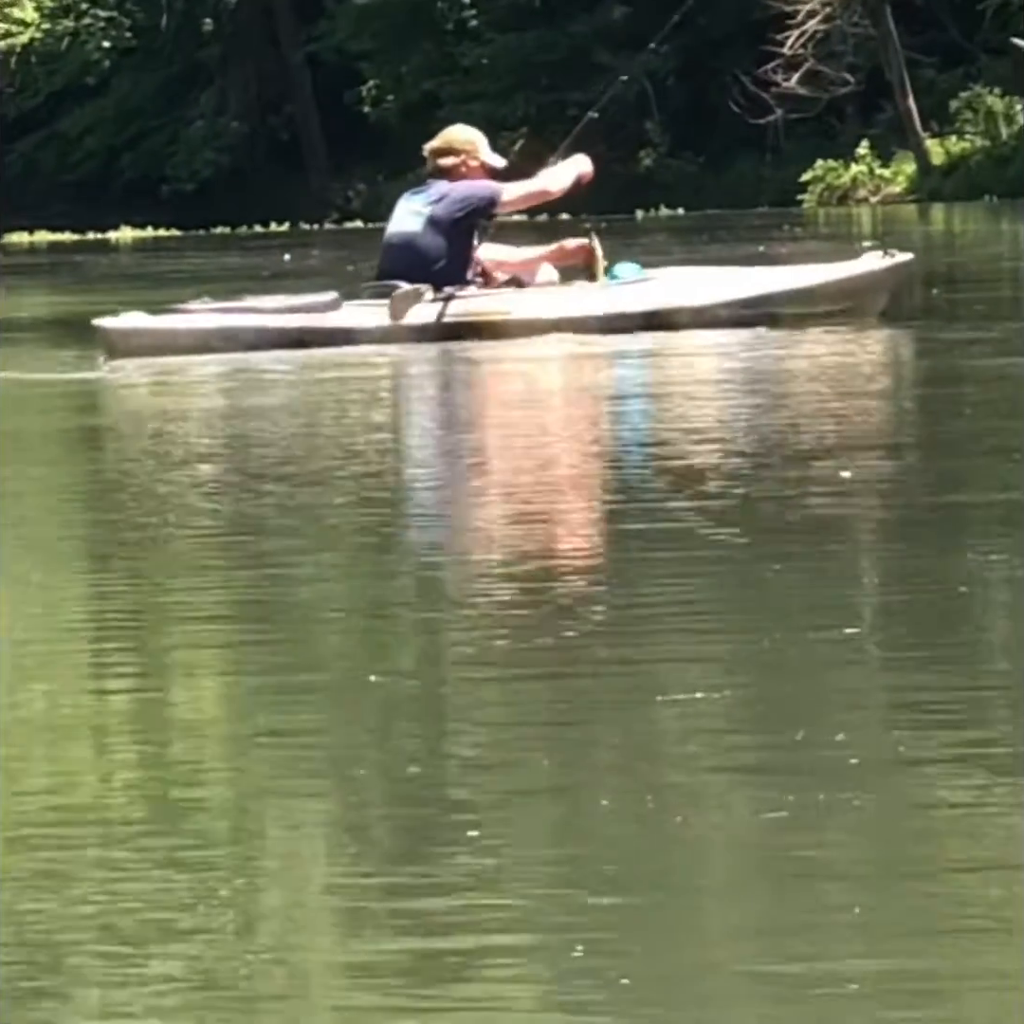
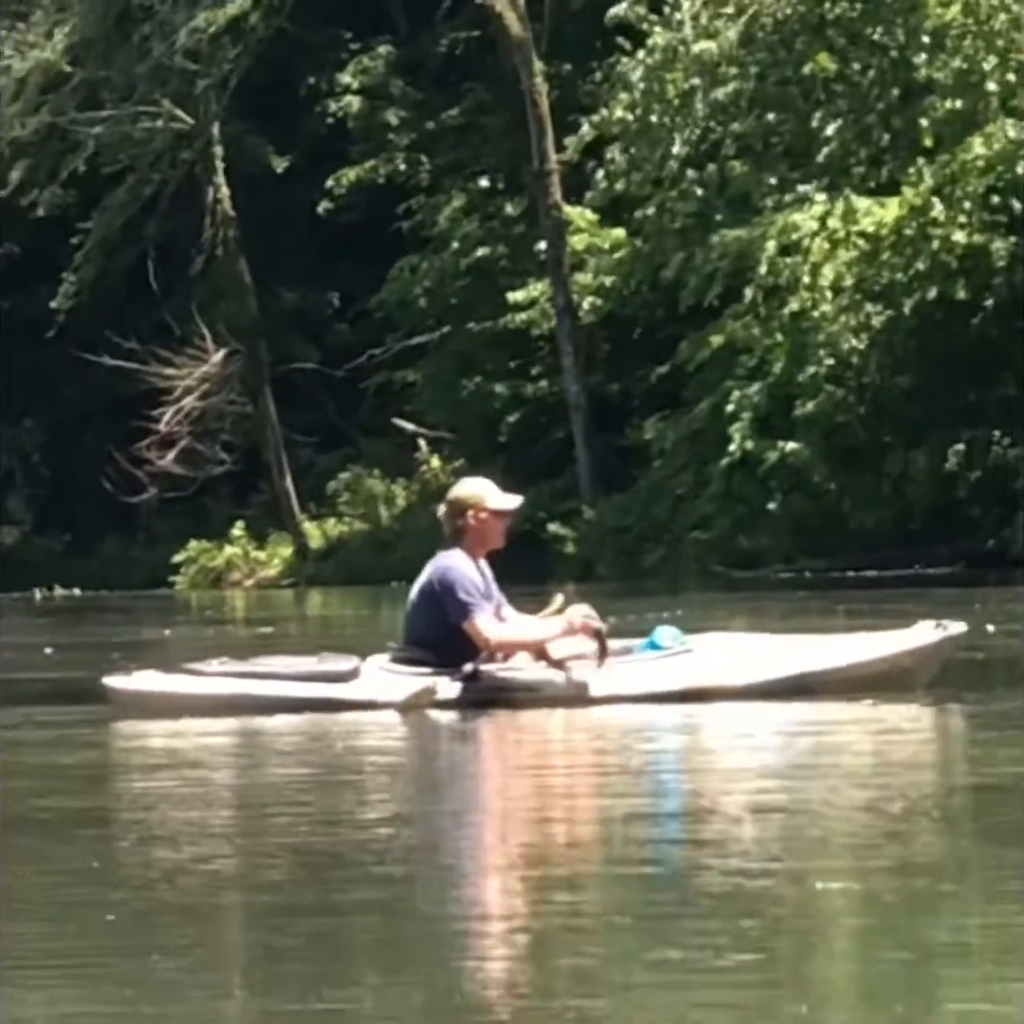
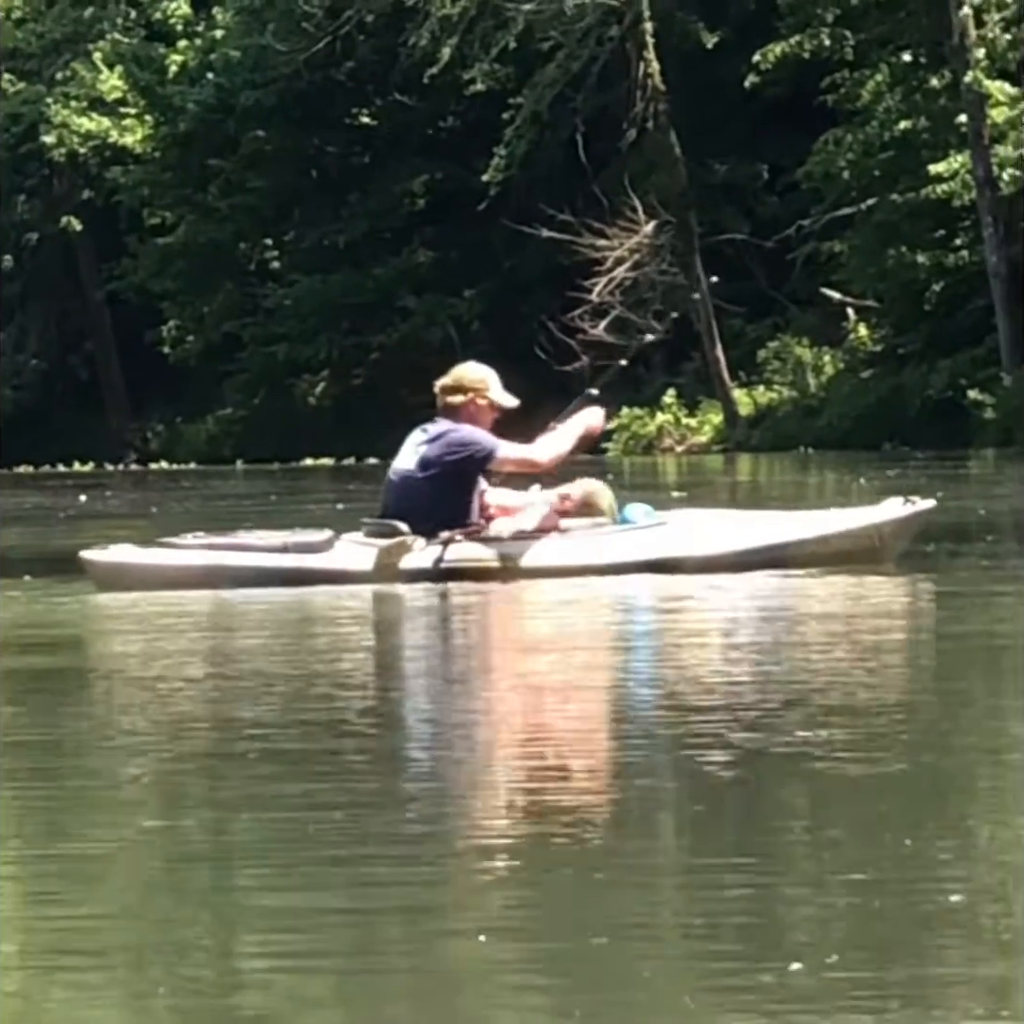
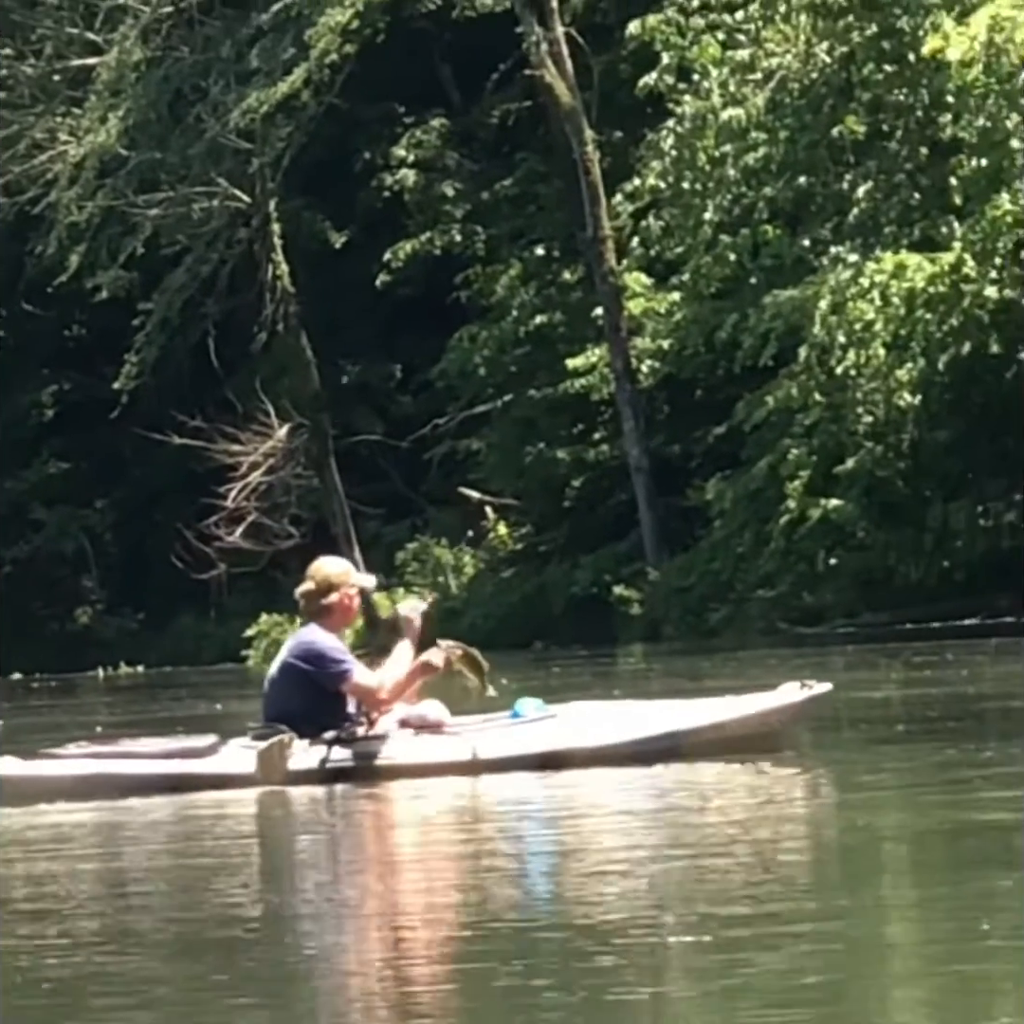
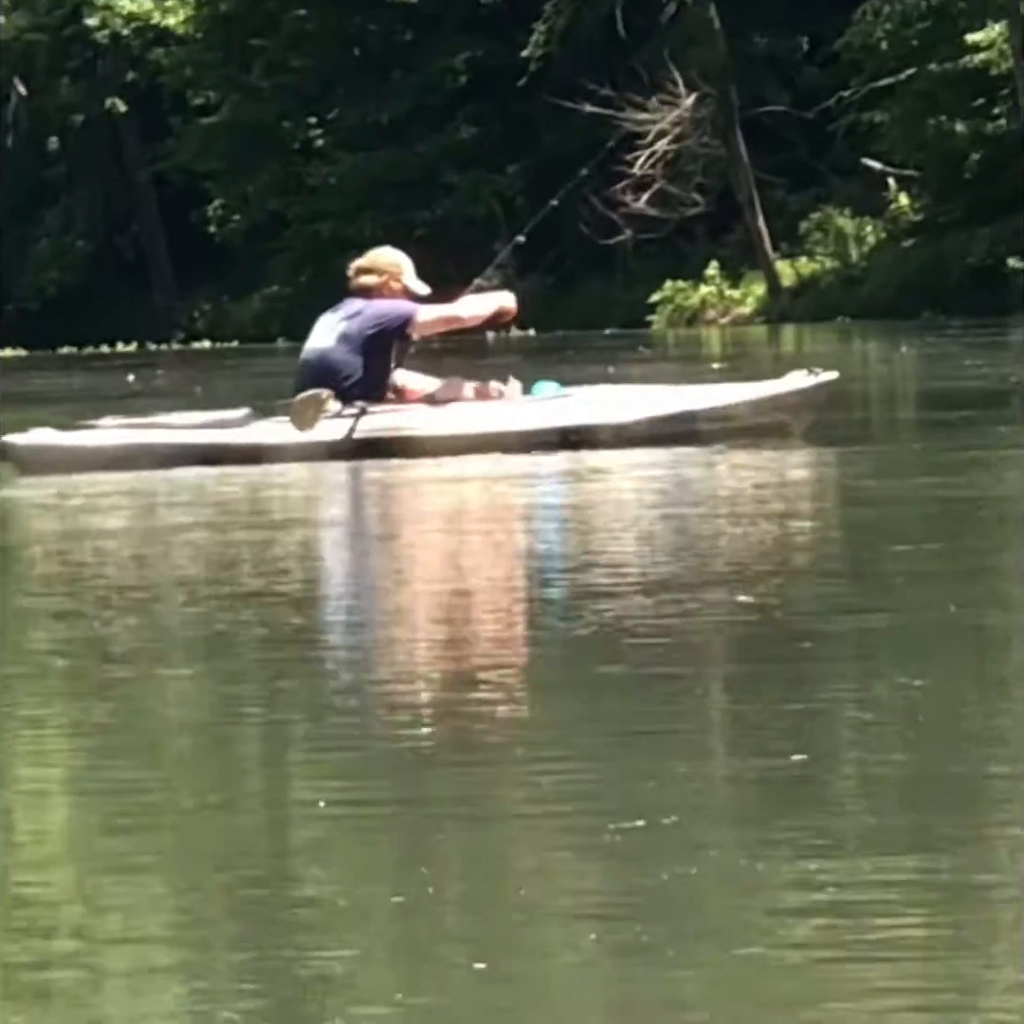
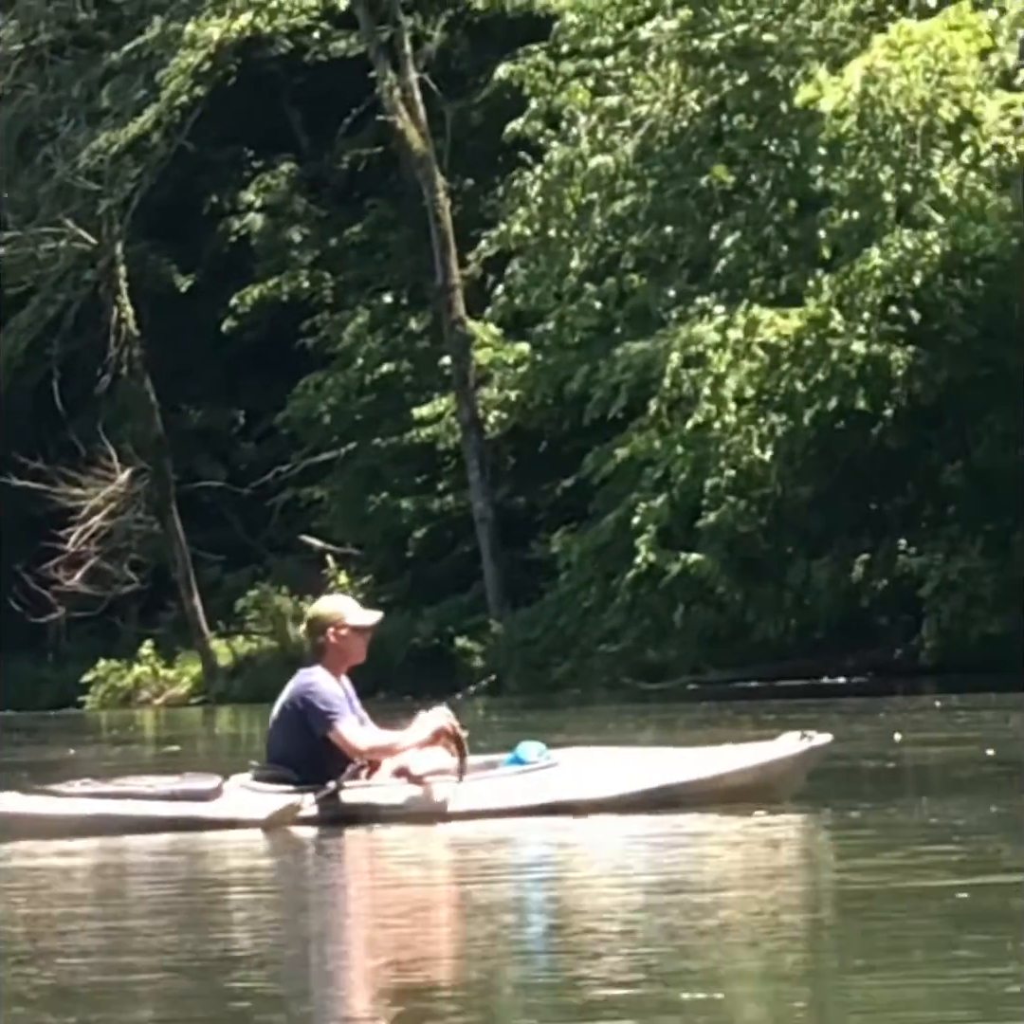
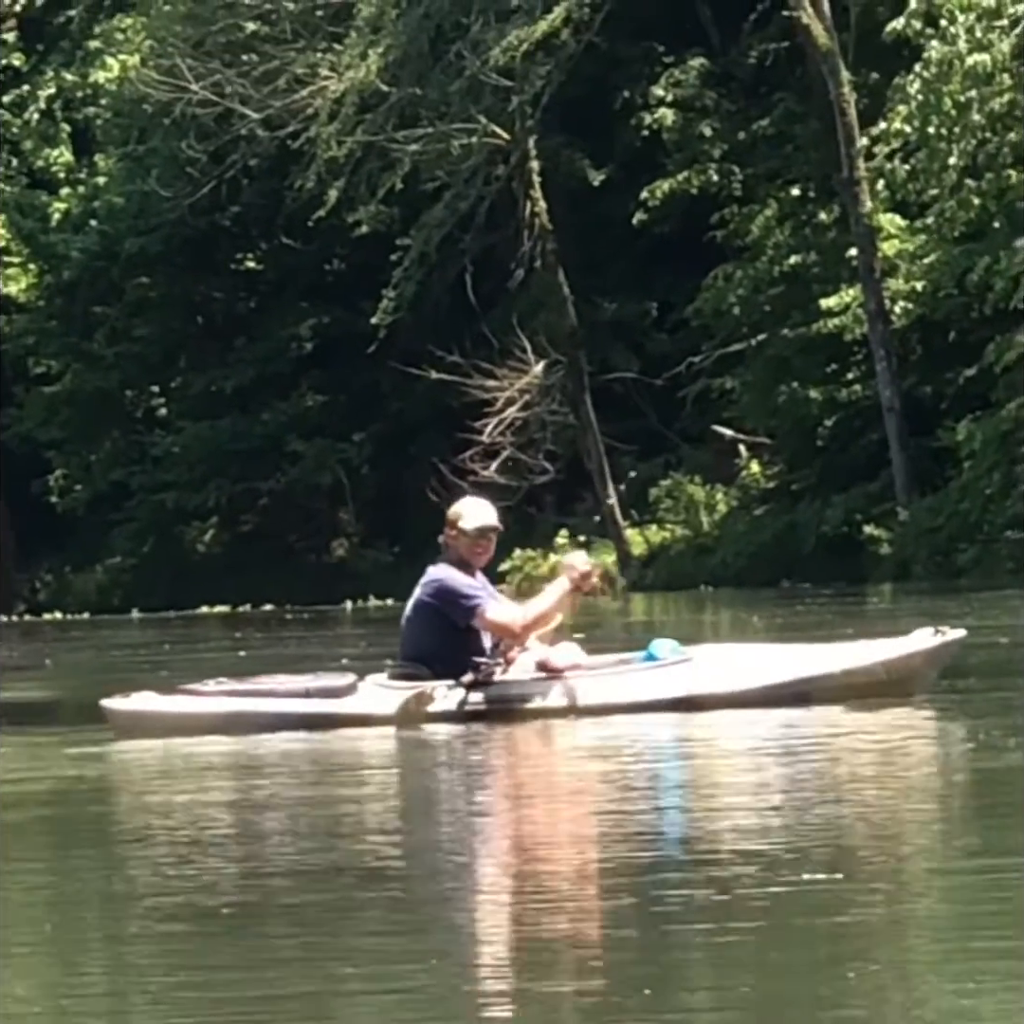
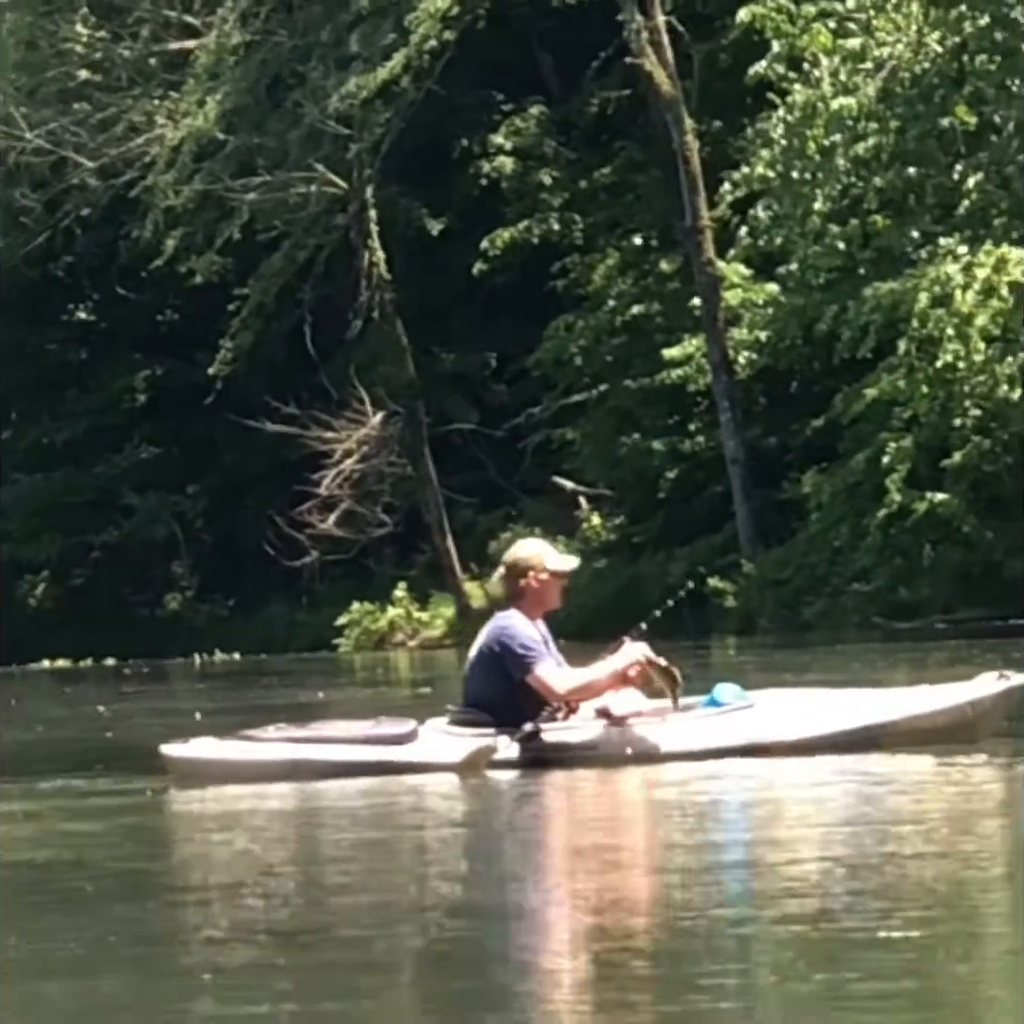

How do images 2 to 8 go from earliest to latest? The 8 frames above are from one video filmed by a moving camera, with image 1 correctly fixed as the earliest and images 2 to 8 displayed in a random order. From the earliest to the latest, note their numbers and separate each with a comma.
5, 3, 7, 4, 8, 6, 2
